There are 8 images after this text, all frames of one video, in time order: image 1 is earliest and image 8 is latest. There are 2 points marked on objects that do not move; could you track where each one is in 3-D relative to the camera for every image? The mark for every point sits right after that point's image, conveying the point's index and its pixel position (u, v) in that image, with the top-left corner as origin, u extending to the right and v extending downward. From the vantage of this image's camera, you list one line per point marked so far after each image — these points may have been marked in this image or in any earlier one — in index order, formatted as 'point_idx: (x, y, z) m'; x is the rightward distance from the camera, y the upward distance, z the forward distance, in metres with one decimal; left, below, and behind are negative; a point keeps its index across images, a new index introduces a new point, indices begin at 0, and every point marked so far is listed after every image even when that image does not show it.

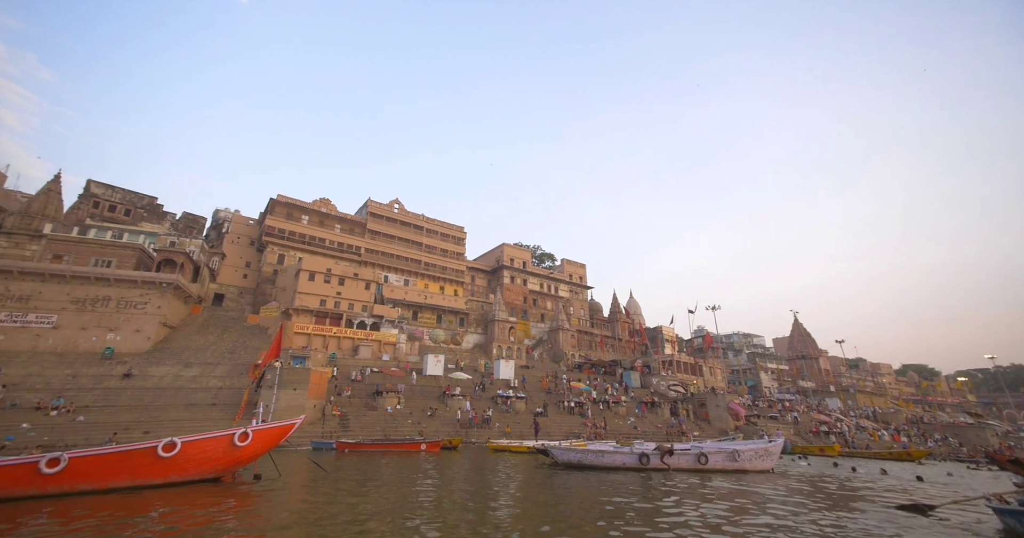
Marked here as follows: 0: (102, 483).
0: (-13.6, -6.9, +14.4) m
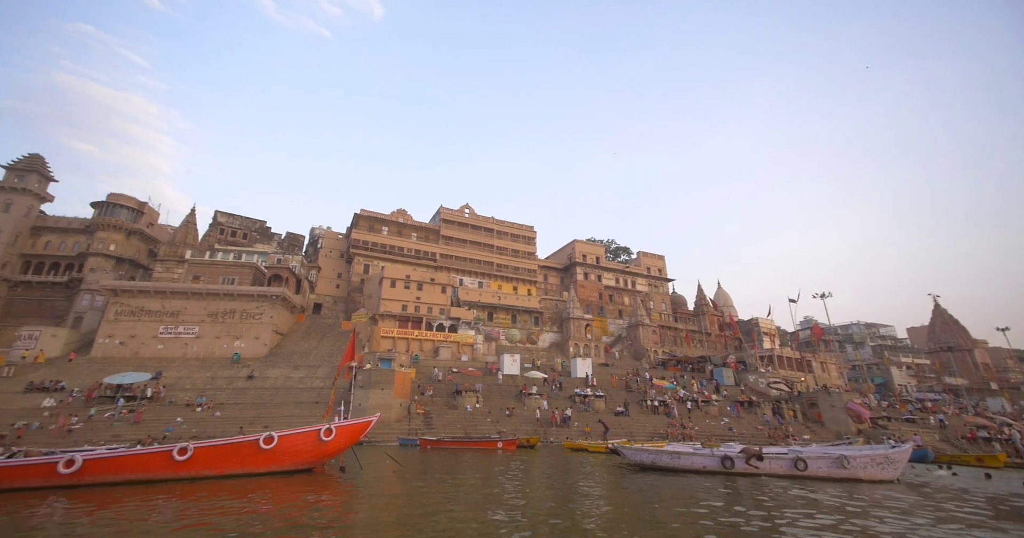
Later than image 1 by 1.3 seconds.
0: (-11.3, -7.7, +17.1) m
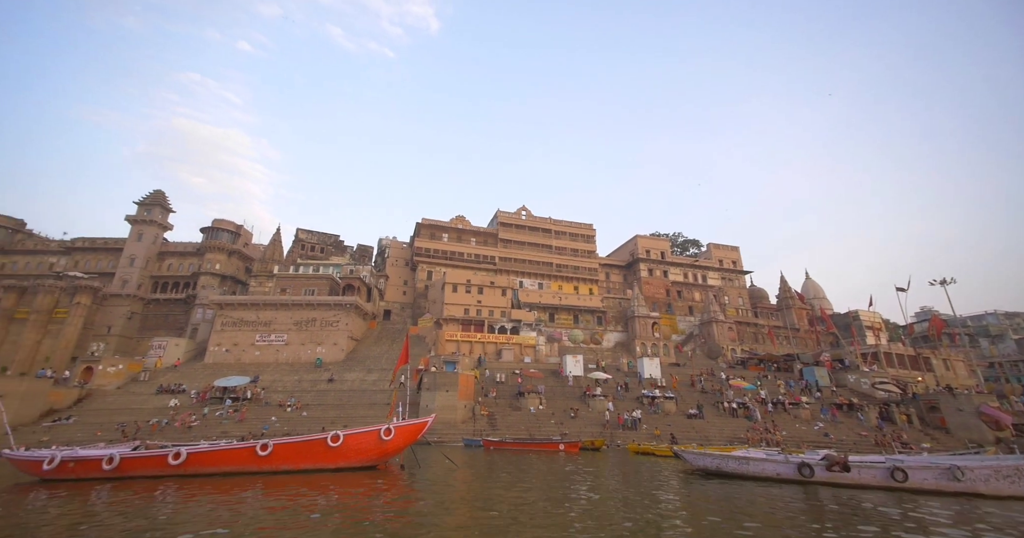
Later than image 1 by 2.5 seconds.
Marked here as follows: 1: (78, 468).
0: (-9.1, -8.2, +18.8) m
1: (-17.3, -7.9, +17.8) m
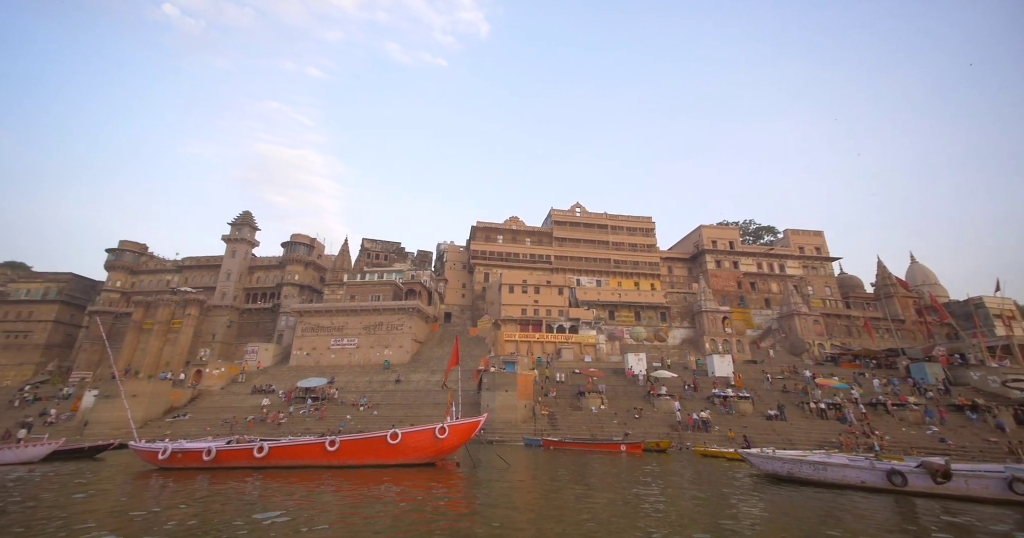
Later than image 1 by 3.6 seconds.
0: (-6.7, -8.5, +19.9) m
1: (-15.0, -8.6, +20.4) m
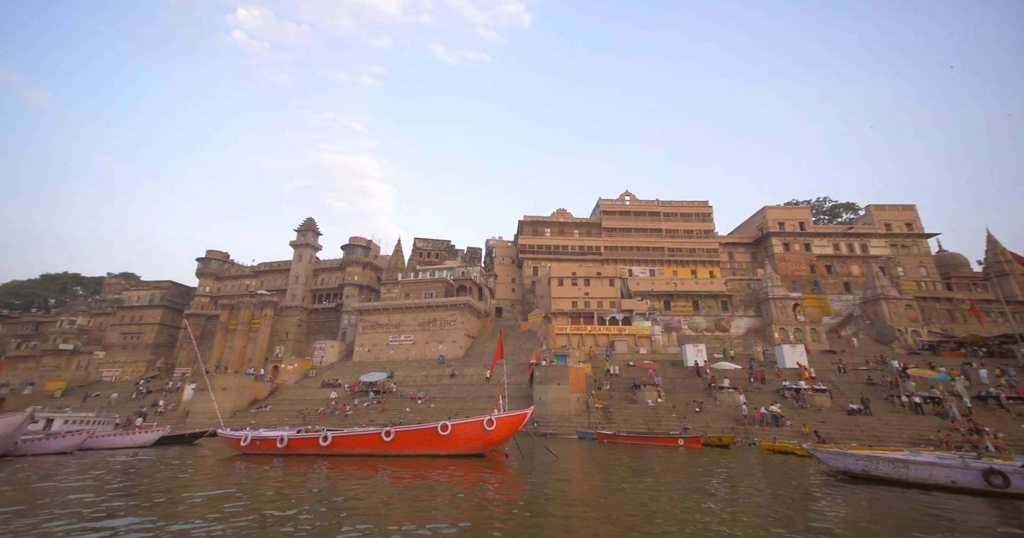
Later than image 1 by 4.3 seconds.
0: (-4.4, -8.3, +20.8) m
1: (-12.6, -8.8, +22.5) m
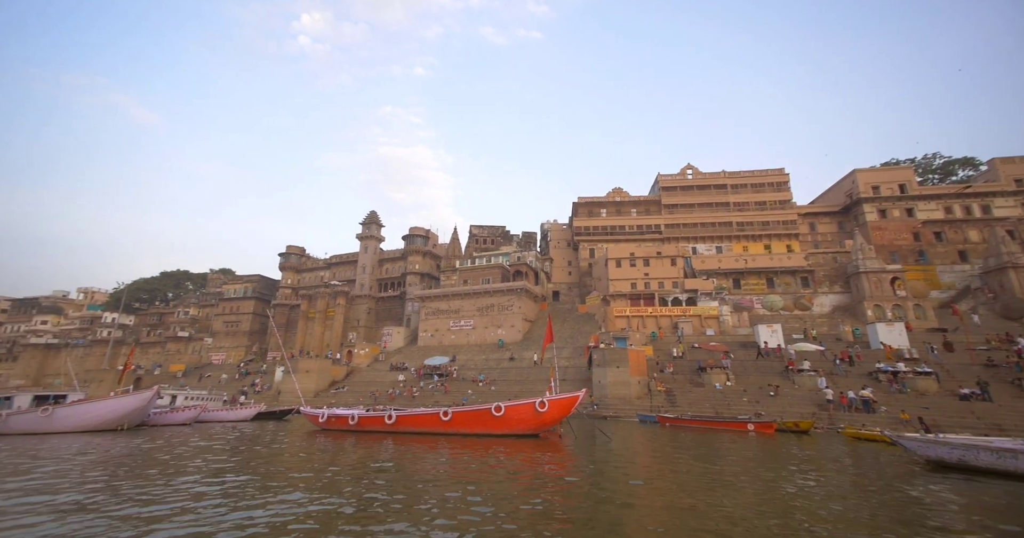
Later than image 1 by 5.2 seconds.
0: (-1.9, -7.6, +21.4) m
1: (-9.6, -8.3, +24.5) m
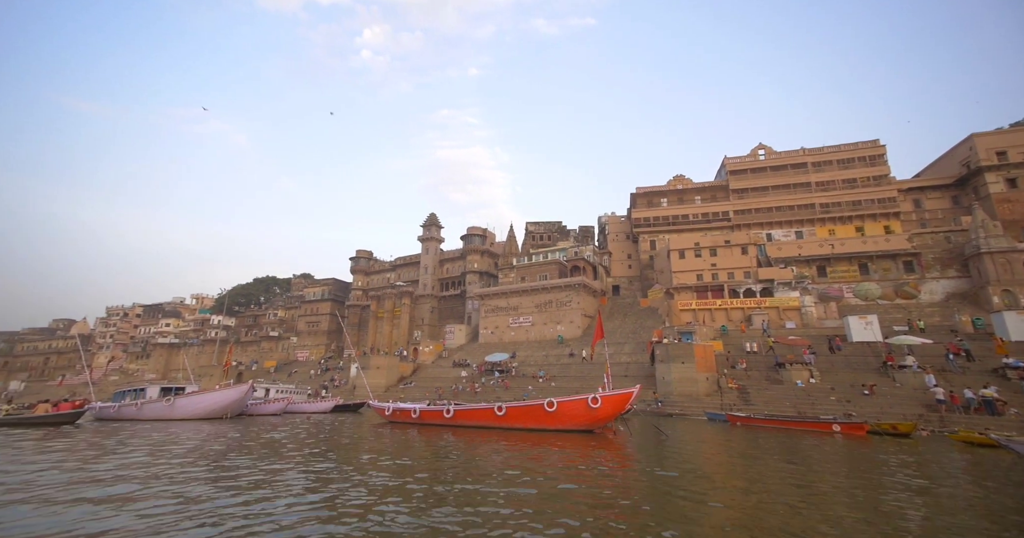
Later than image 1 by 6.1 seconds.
0: (+0.7, -7.2, +21.1) m
1: (-6.3, -8.2, +25.5) m
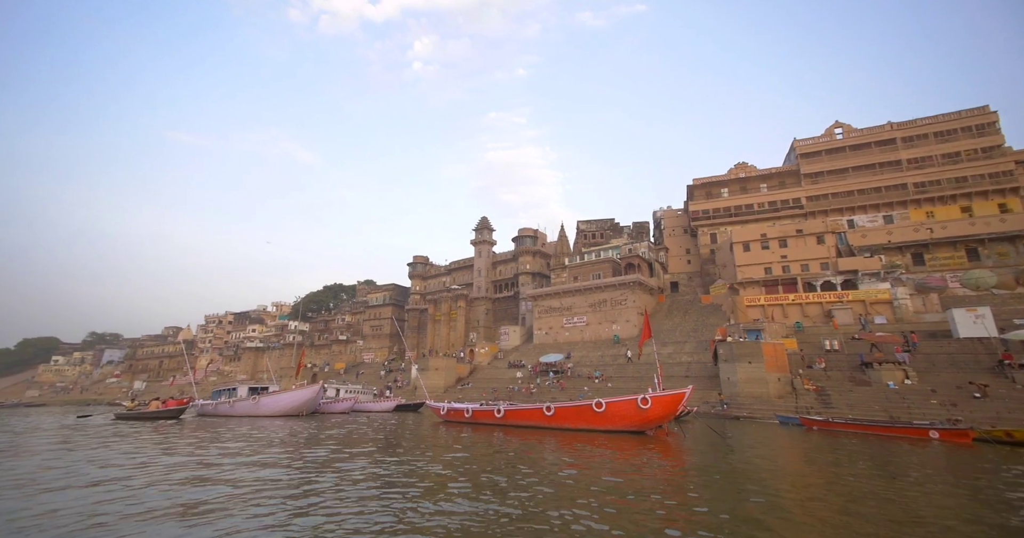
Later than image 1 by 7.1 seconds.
0: (+3.0, -7.0, +20.3) m
1: (-3.2, -8.3, +25.7) m
